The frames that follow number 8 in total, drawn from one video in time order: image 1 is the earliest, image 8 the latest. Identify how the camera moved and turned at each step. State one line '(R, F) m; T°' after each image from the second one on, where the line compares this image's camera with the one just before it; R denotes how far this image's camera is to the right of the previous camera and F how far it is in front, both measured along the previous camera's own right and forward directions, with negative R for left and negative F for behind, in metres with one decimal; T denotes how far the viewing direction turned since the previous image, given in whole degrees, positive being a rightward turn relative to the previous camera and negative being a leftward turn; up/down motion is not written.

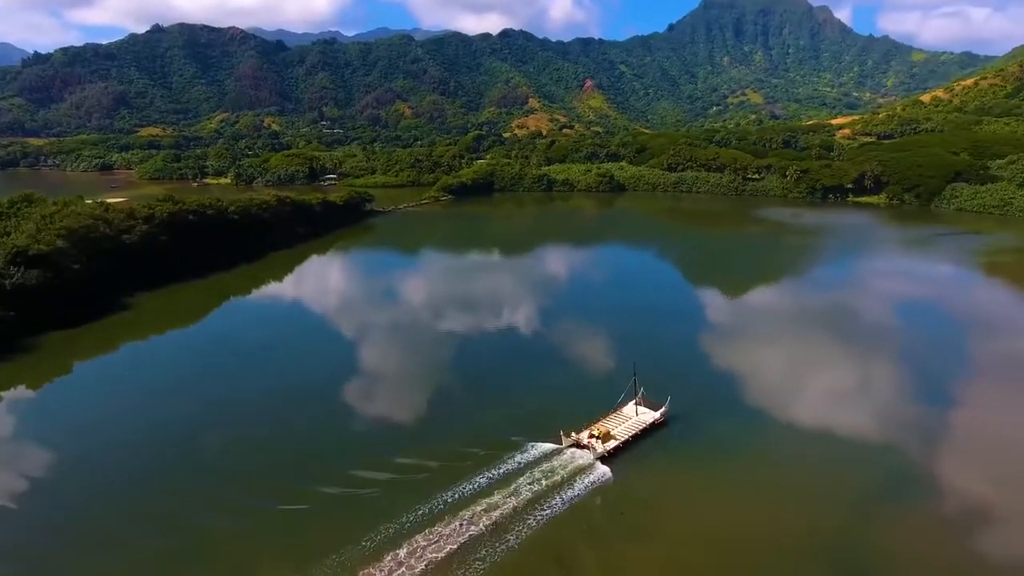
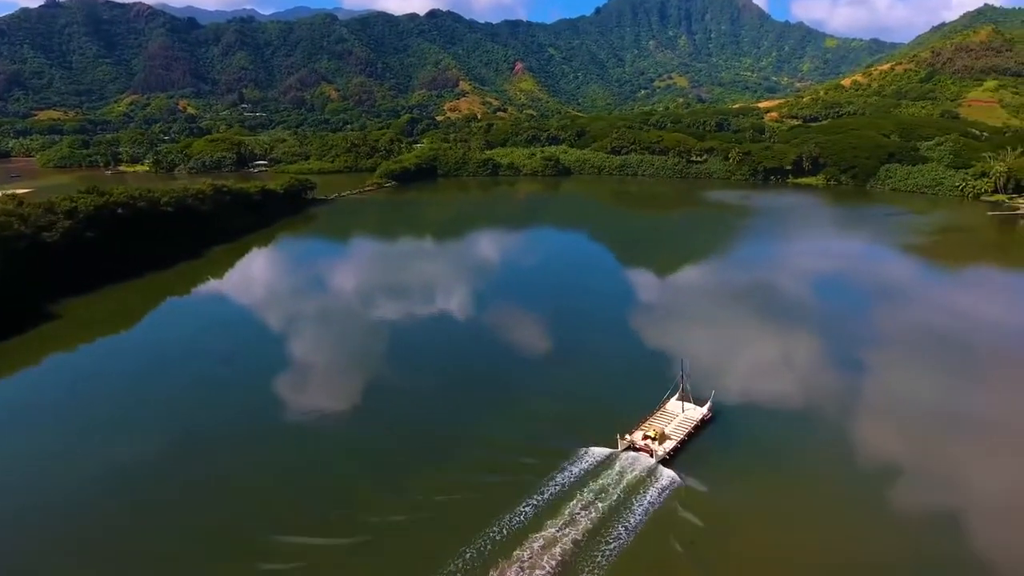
(-2.2, +1.9) m; +6°
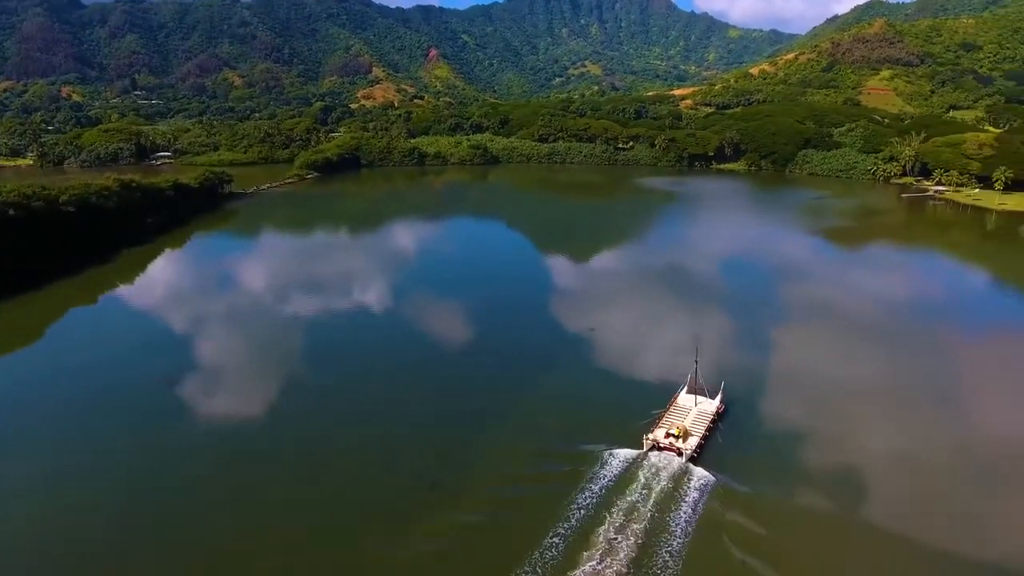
(-1.8, +1.6) m; +7°
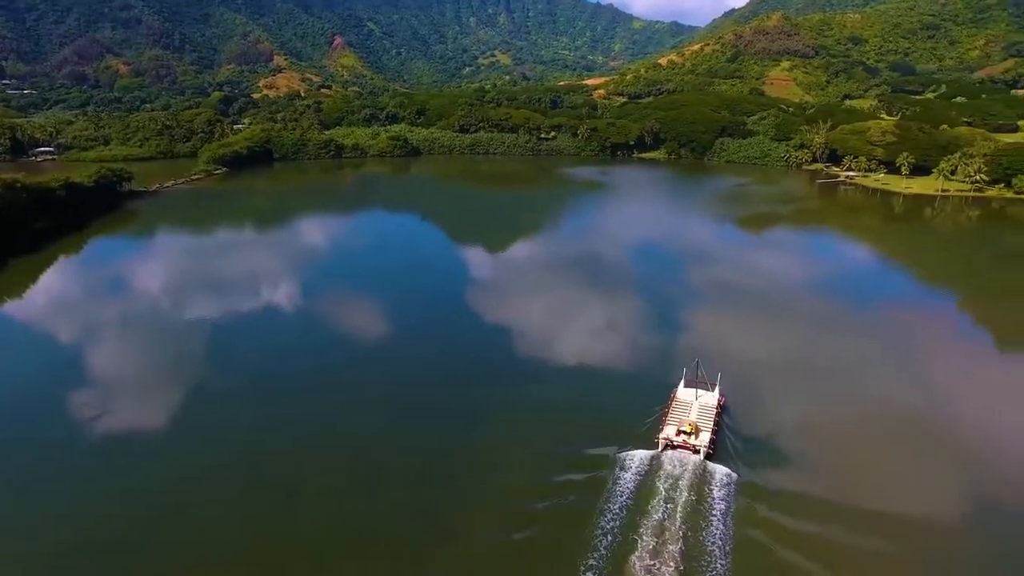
(-1.7, +1.4) m; +8°
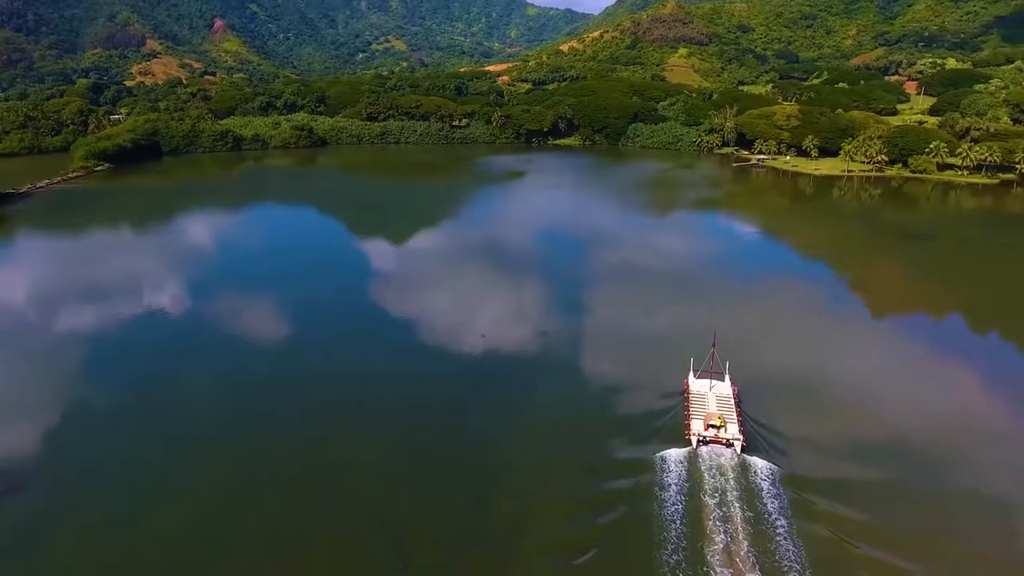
(-2.2, +1.8) m; +9°
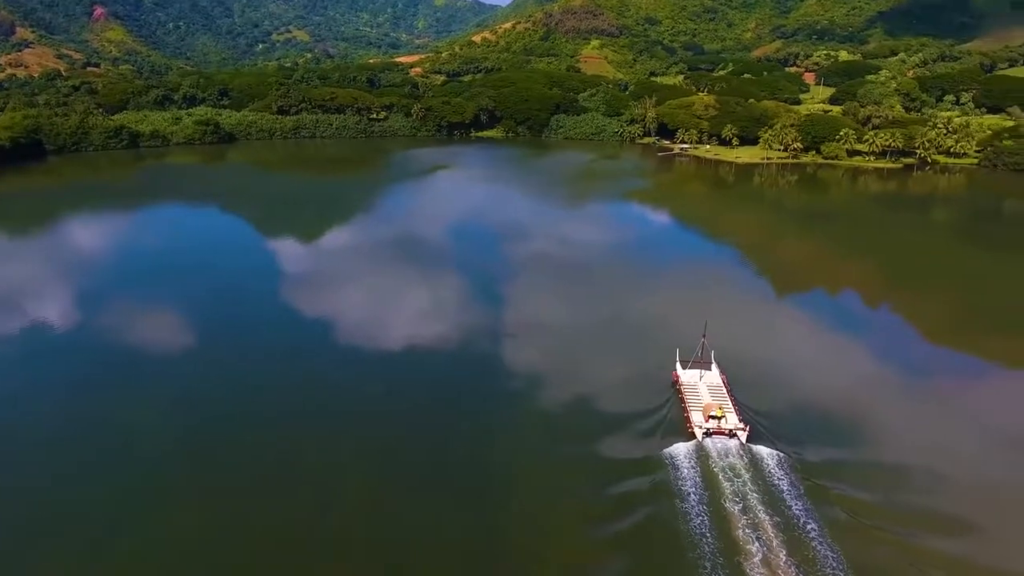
(-1.5, +1.3) m; +7°
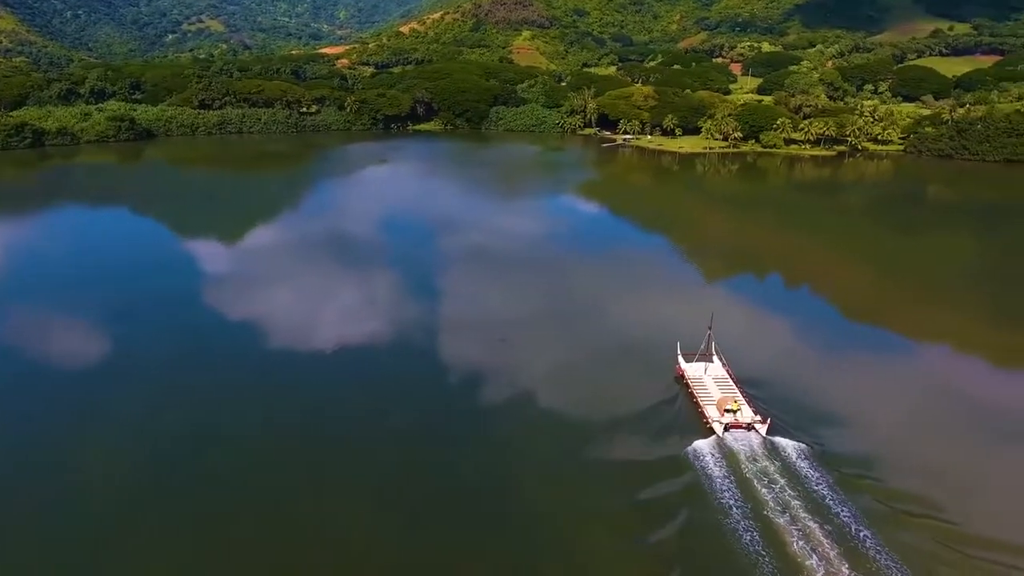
(-1.6, +1.2) m; +6°
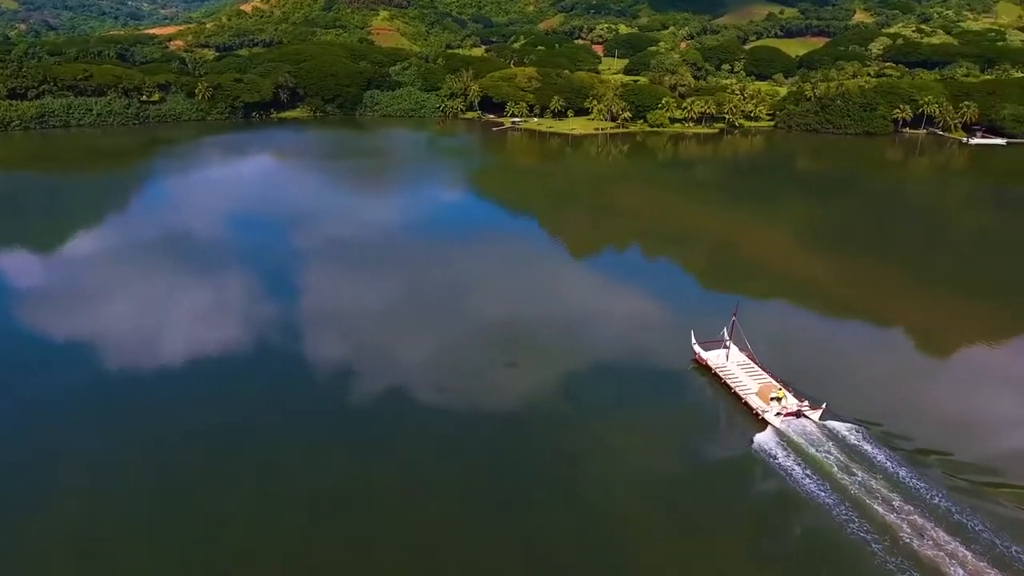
(-3.2, +2.9) m; +12°
